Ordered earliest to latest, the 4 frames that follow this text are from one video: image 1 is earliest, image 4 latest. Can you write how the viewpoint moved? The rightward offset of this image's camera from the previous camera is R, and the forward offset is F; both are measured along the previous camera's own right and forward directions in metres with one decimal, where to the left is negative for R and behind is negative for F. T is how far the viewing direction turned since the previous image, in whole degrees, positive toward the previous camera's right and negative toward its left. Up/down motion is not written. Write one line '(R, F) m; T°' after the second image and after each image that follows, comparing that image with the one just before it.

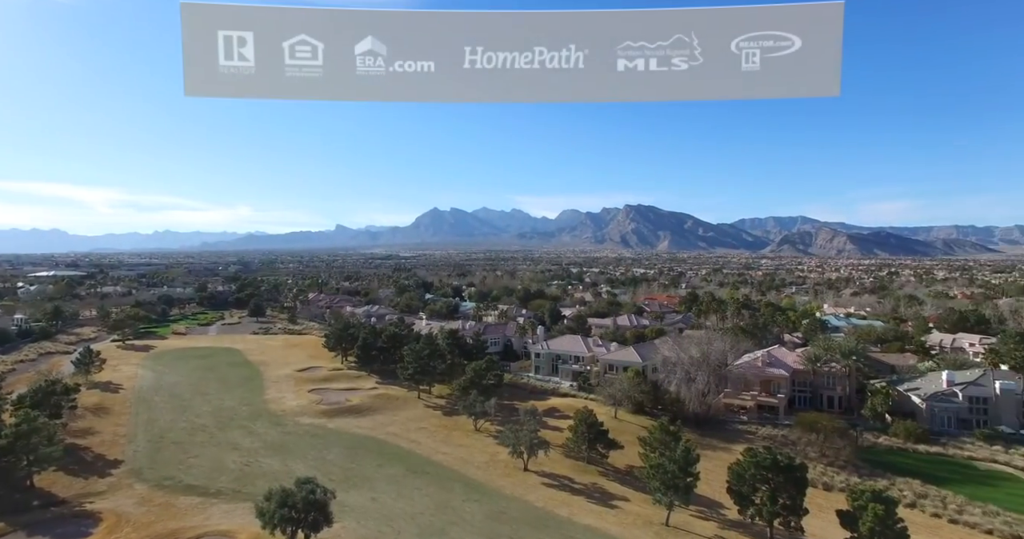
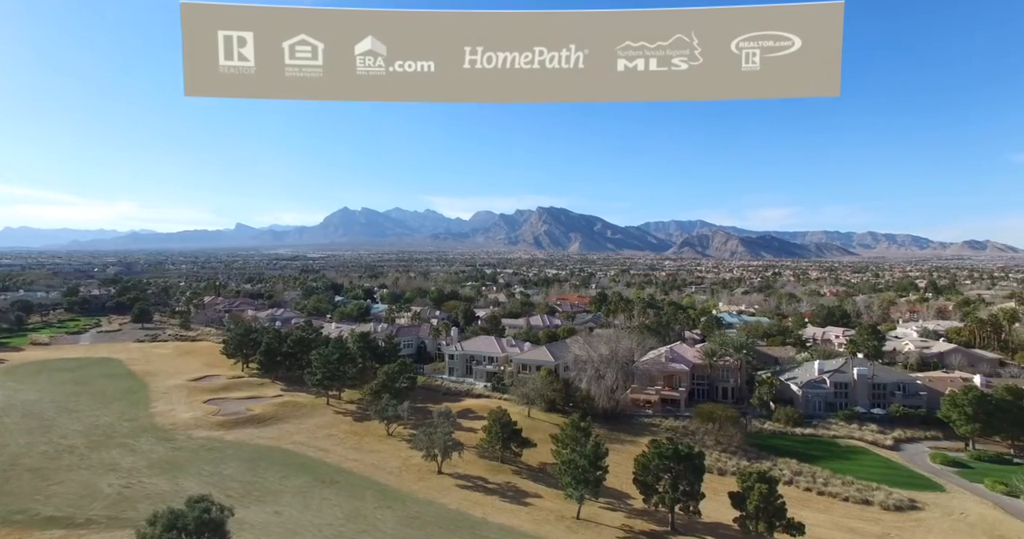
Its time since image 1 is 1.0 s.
(-0.2, +0.4) m; +8°
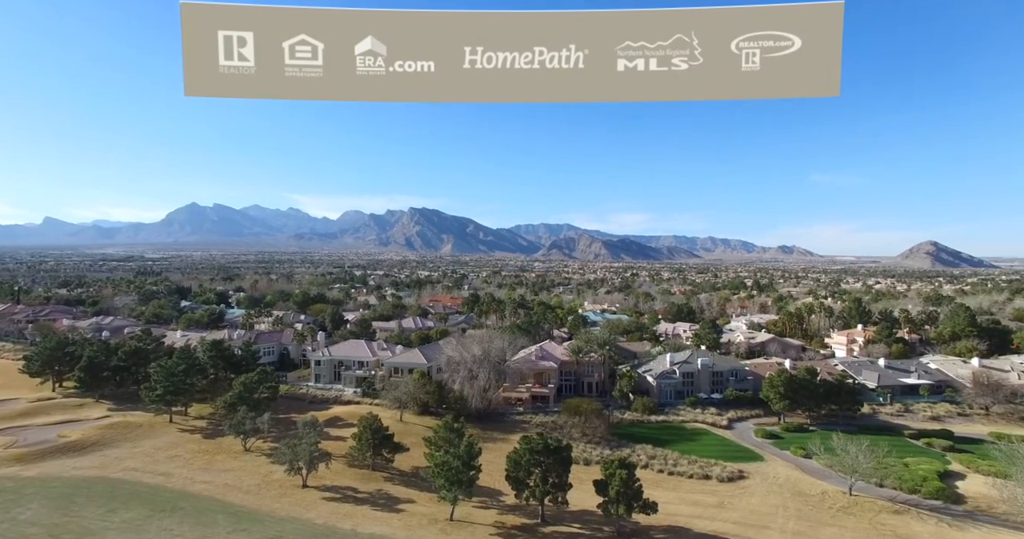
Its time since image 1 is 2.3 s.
(+0.1, -0.3) m; +12°
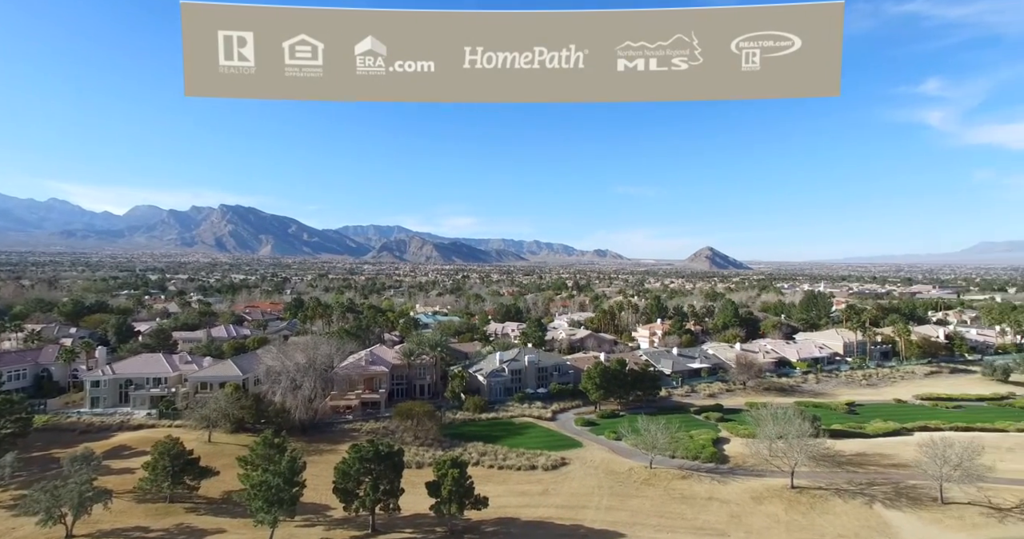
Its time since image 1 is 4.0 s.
(+0.3, +0.8) m; +16°
